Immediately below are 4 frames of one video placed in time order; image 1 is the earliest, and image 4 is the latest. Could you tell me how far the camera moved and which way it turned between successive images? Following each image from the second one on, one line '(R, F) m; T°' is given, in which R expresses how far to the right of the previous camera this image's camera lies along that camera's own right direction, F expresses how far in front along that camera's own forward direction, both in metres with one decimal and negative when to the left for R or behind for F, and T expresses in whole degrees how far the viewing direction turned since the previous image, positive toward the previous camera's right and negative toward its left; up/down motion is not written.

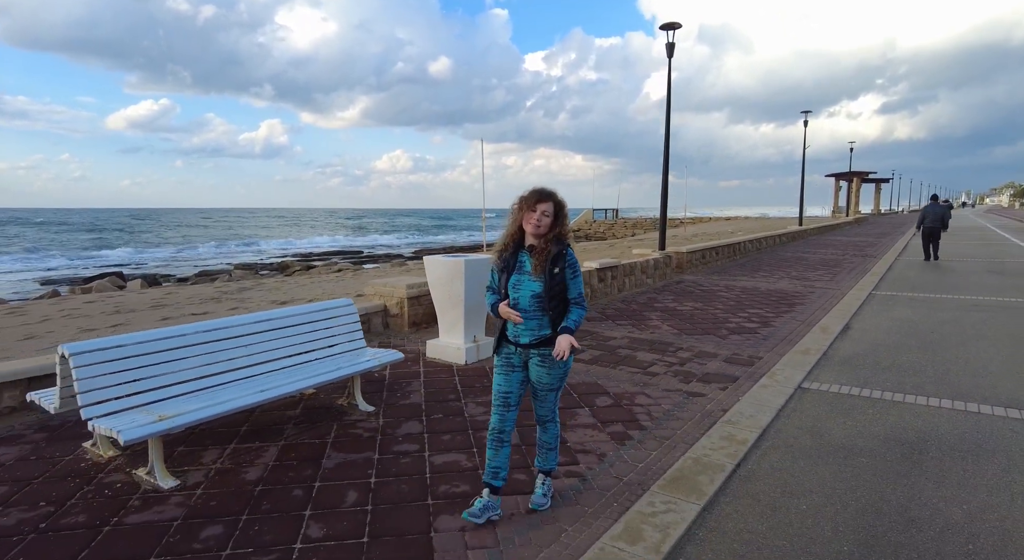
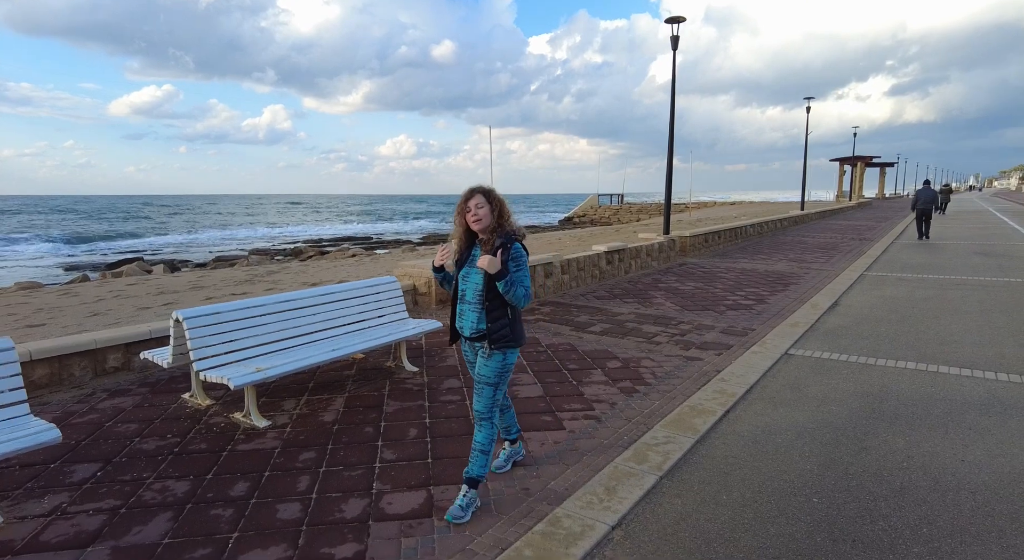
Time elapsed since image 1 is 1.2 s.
(-0.2, -0.6) m; 0°
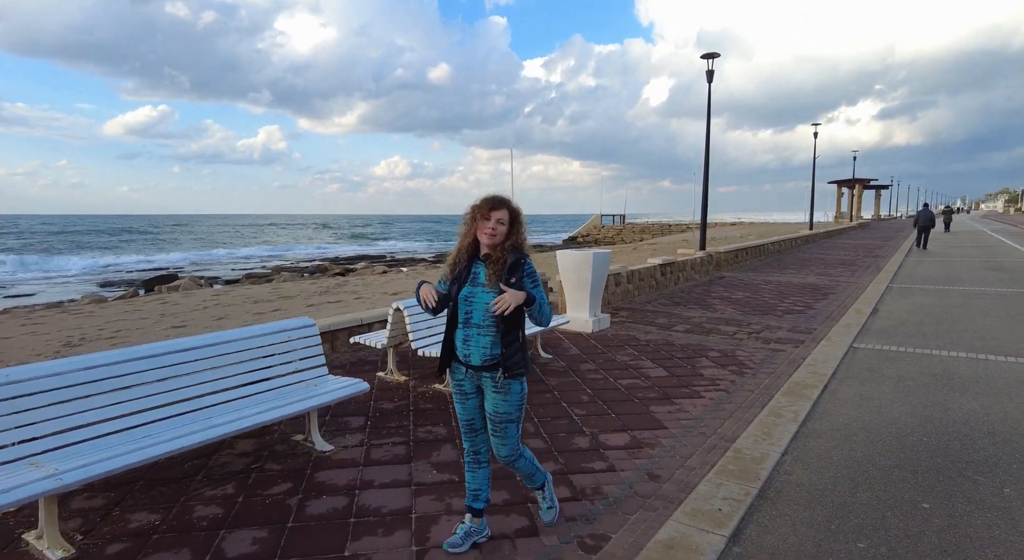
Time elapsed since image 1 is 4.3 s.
(-1.3, -0.9) m; +1°
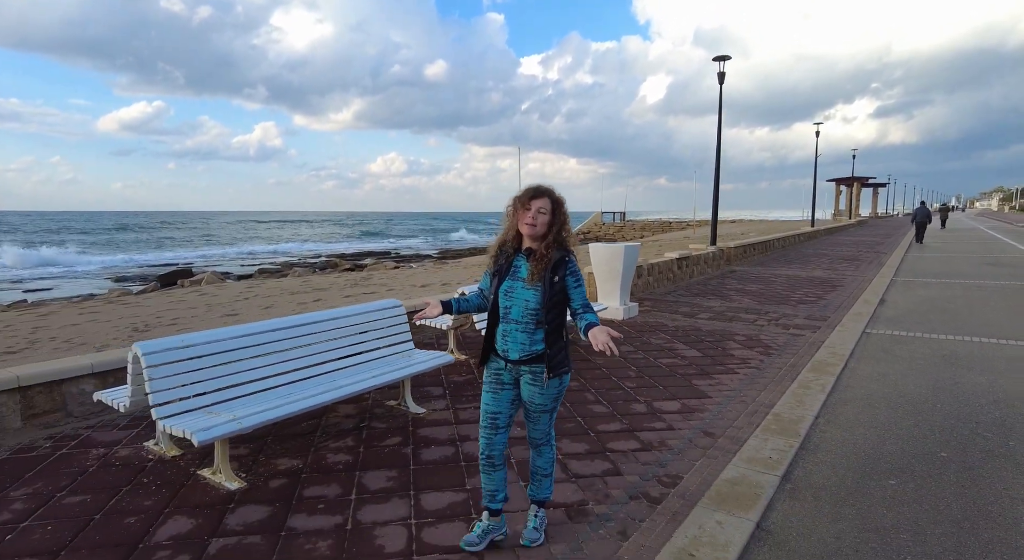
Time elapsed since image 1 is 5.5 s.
(-0.5, -0.5) m; 0°
